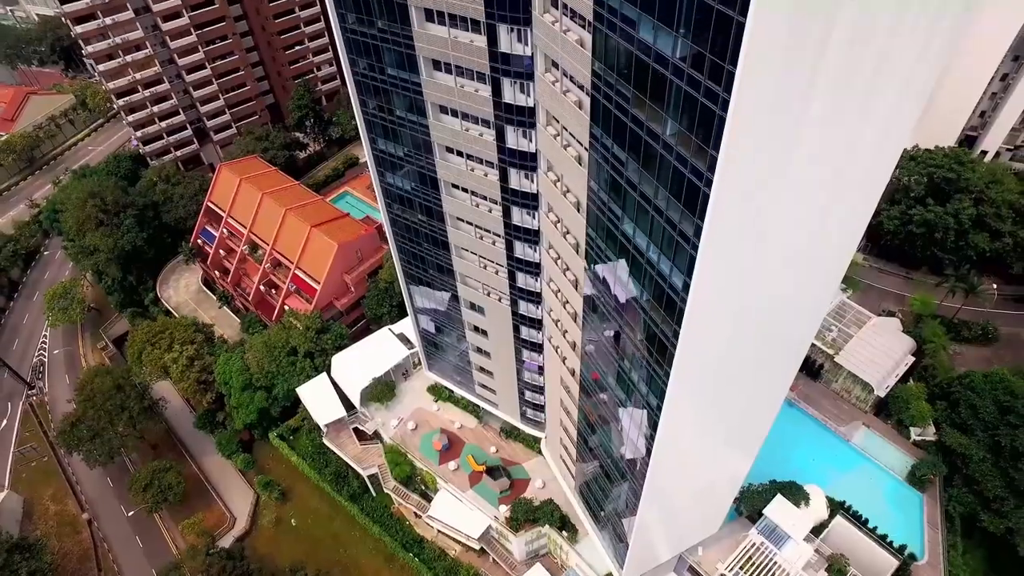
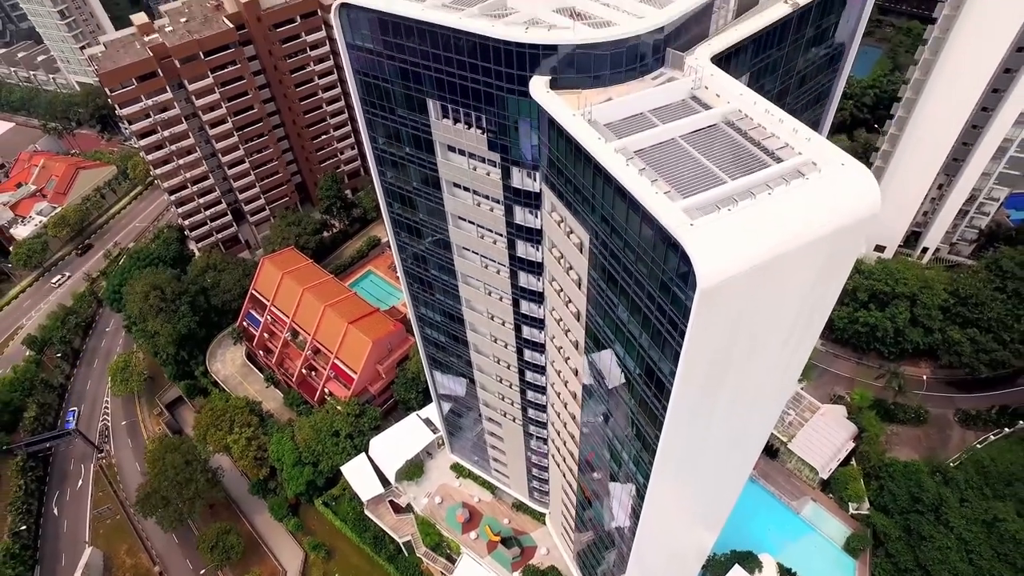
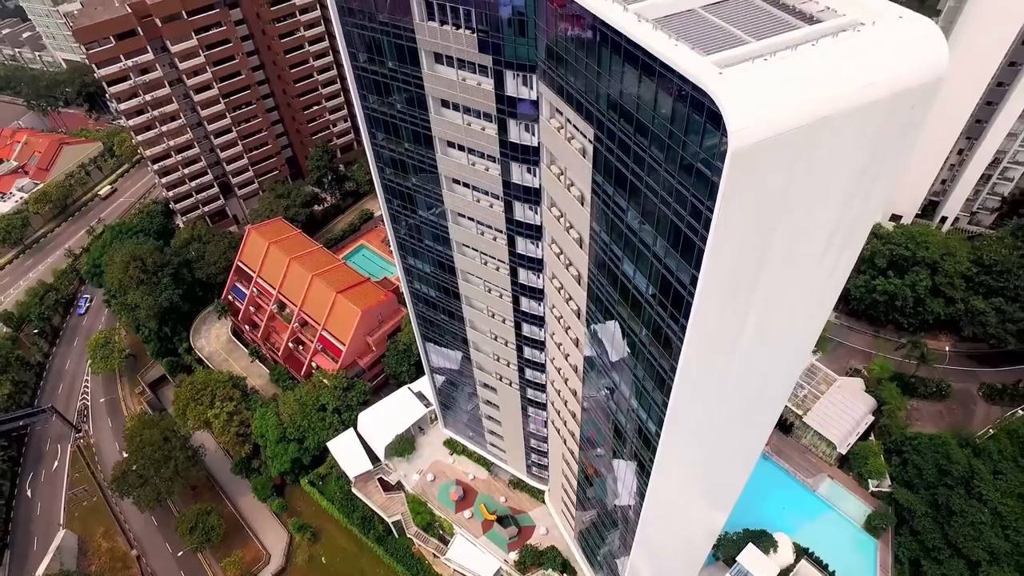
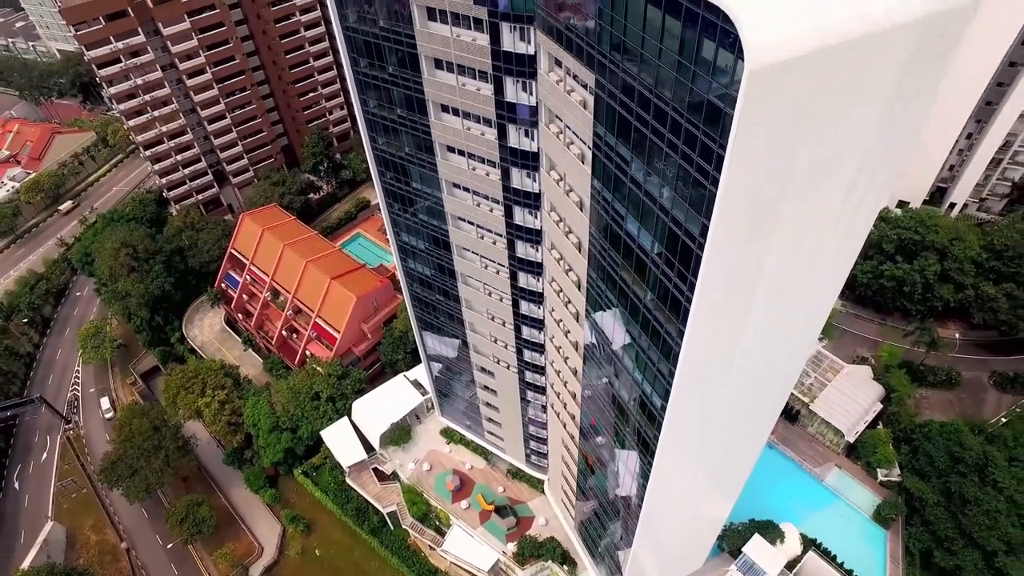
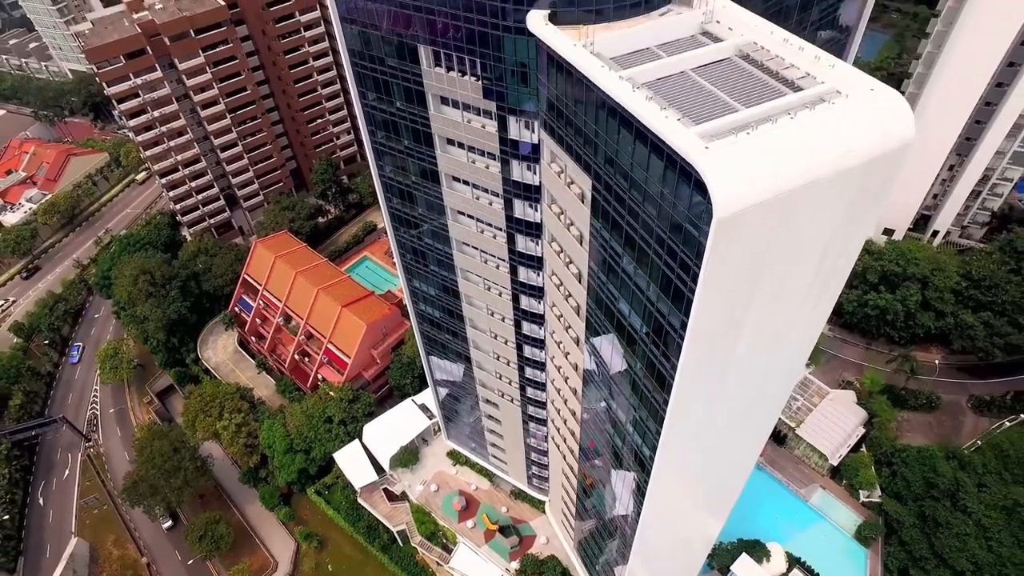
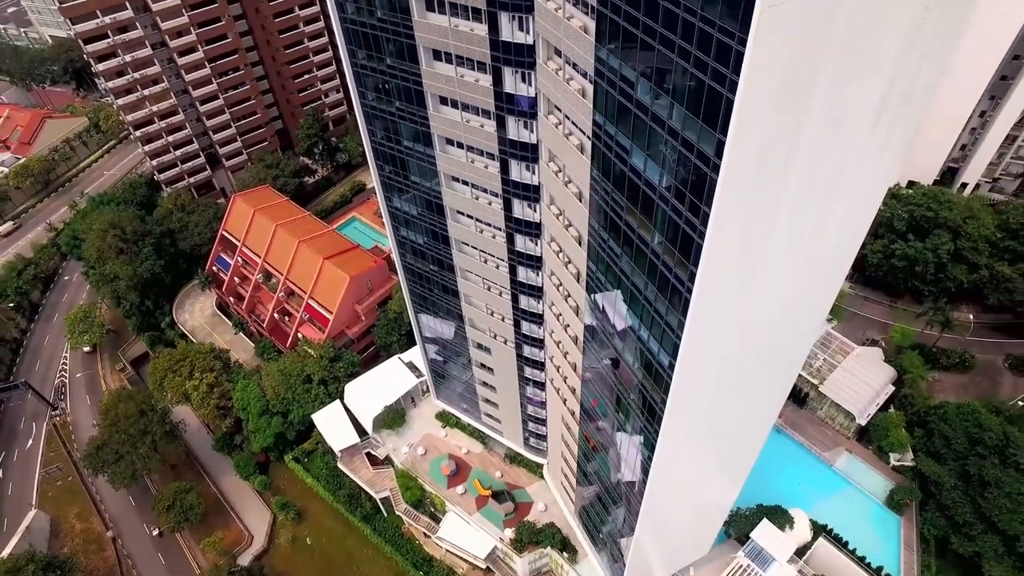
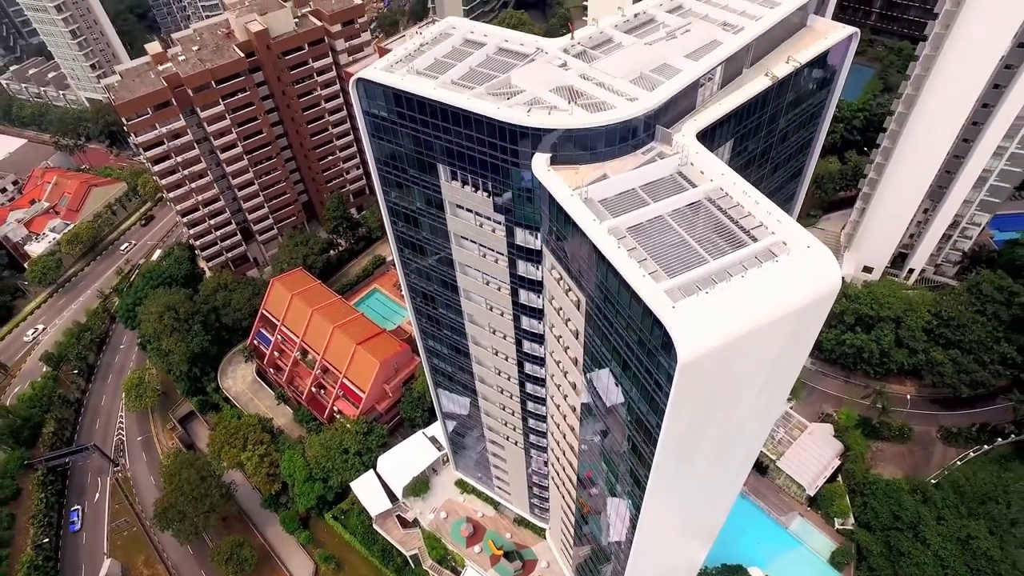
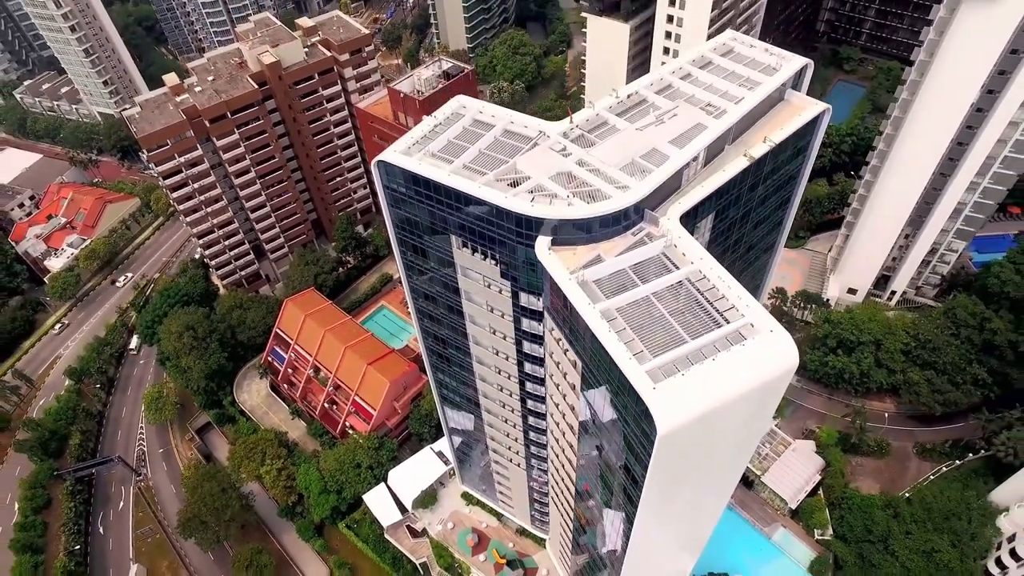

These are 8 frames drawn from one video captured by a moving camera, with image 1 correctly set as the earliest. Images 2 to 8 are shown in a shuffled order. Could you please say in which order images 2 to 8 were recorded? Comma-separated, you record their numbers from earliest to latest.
6, 4, 3, 5, 2, 7, 8
